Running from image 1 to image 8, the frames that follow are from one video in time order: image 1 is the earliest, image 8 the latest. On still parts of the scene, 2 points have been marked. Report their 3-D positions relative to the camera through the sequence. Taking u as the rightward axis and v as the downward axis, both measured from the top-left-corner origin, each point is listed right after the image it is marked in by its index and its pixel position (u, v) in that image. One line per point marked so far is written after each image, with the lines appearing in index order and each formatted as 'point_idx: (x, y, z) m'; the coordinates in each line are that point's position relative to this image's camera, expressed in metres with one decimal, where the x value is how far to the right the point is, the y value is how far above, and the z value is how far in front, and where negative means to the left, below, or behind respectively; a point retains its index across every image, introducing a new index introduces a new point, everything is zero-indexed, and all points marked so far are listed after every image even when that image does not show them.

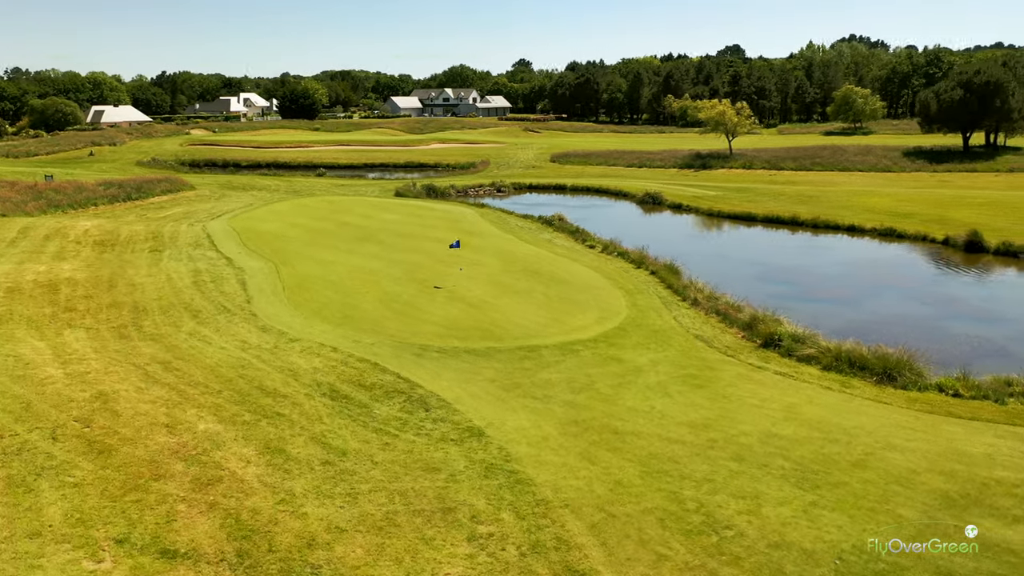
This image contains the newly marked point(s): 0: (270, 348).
0: (-5.3, -1.4, +18.1) m
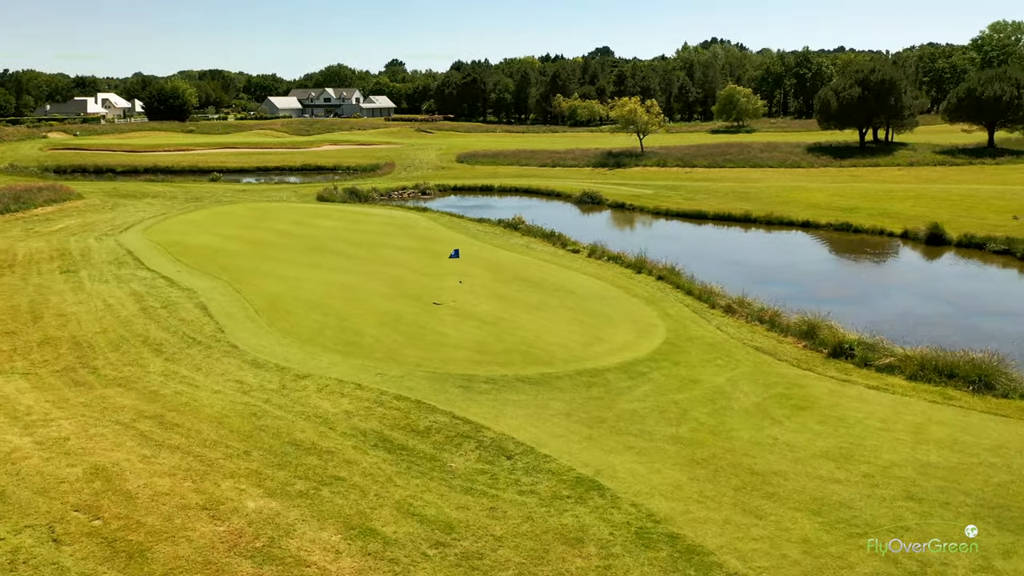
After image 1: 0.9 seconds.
0: (-4.2, -1.9, +14.9) m
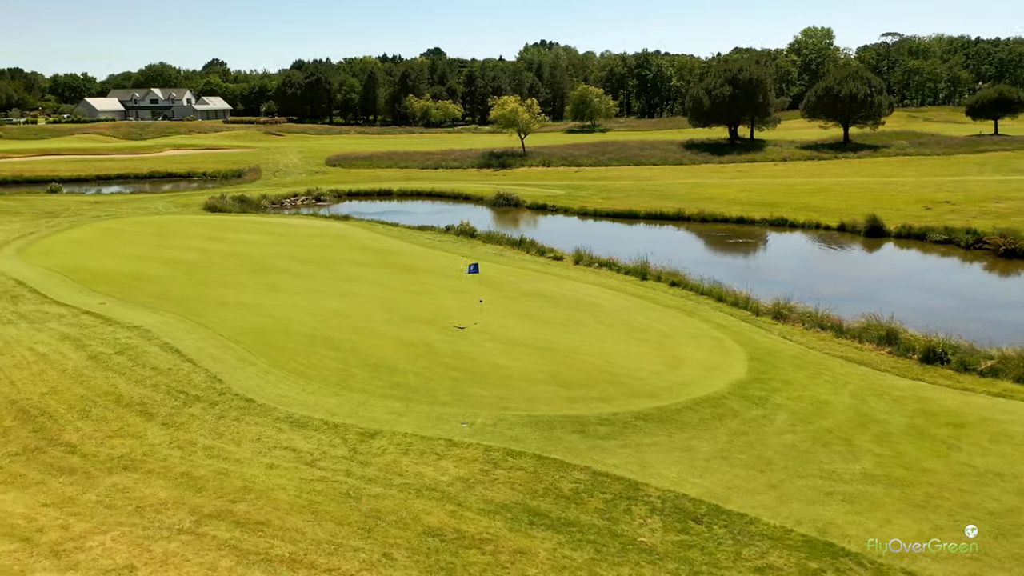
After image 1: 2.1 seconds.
0: (-2.2, -2.4, +11.6) m
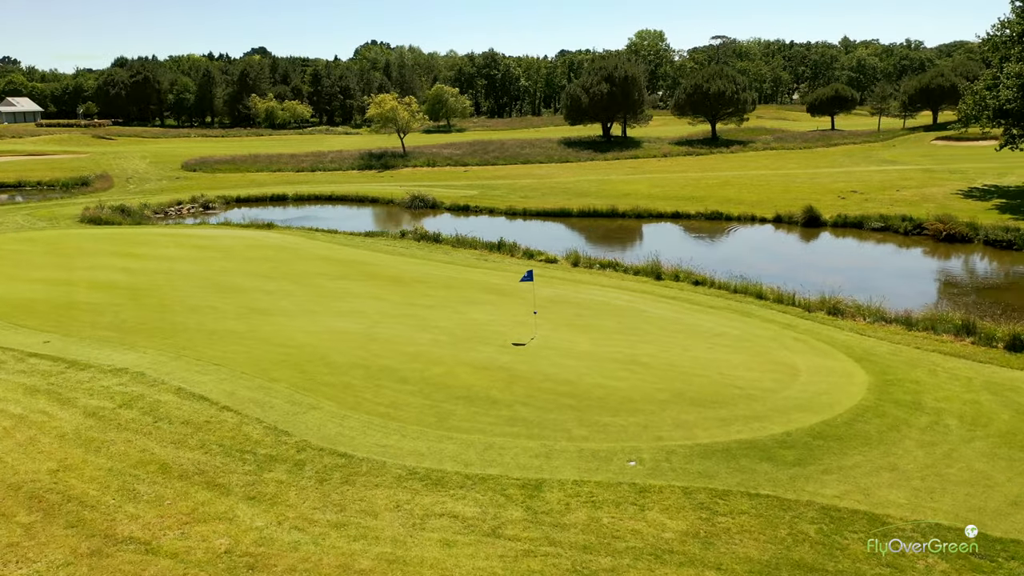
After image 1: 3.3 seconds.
0: (+0.3, -2.6, +9.3) m
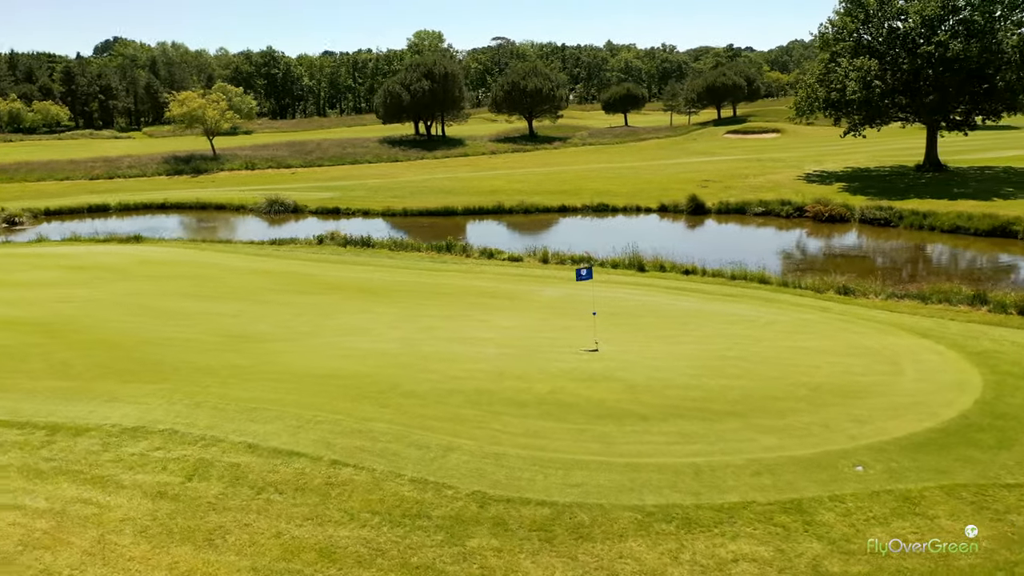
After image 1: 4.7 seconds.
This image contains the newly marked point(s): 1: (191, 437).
0: (+3.2, -2.5, +7.9) m
1: (-4.0, -1.8, +10.0) m
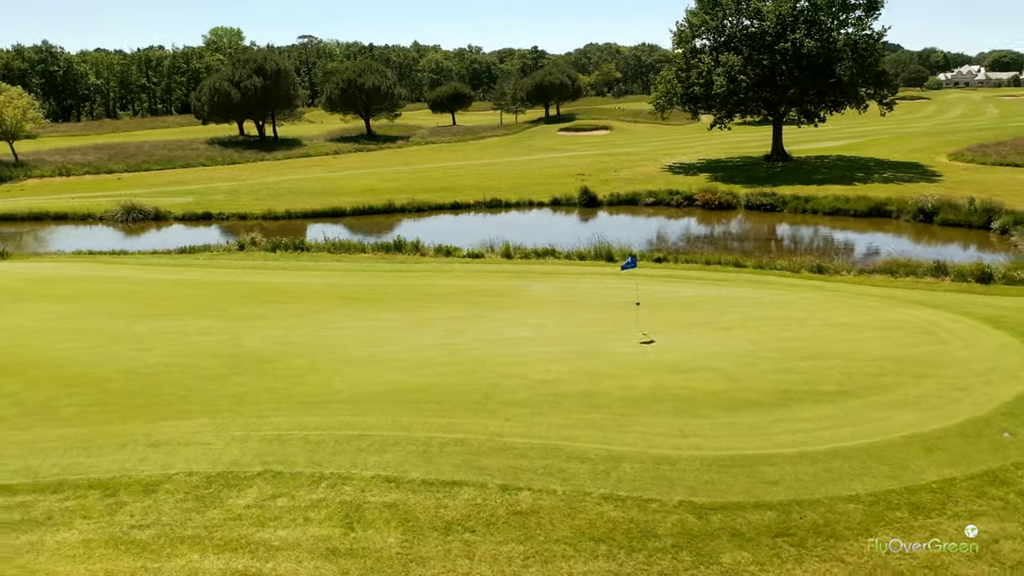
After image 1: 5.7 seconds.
0: (+5.4, -2.2, +7.9) m
1: (-2.1, -1.9, +8.2) m
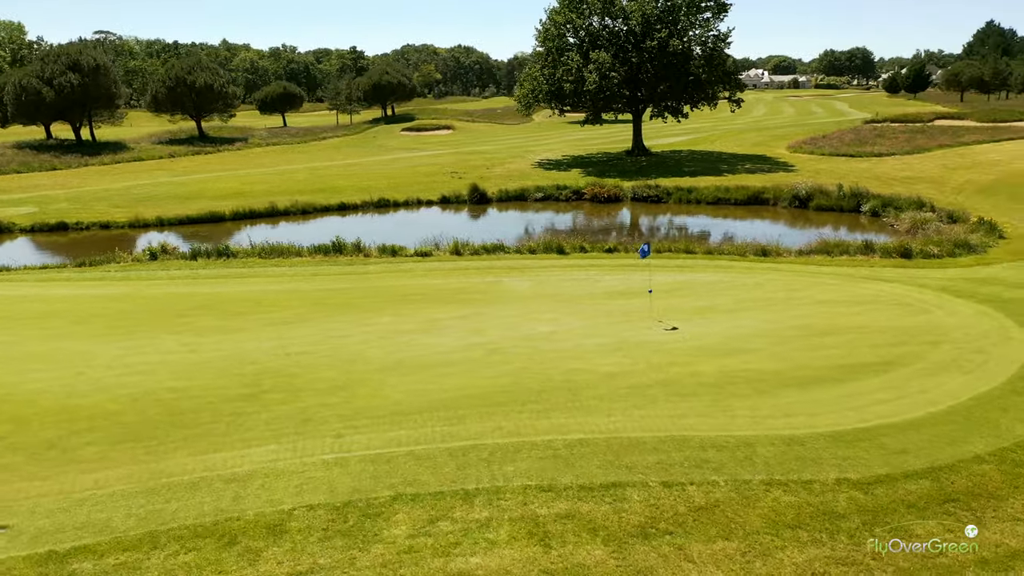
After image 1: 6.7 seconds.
0: (+6.8, -1.7, +8.6) m
1: (-0.6, -1.9, +7.3) m
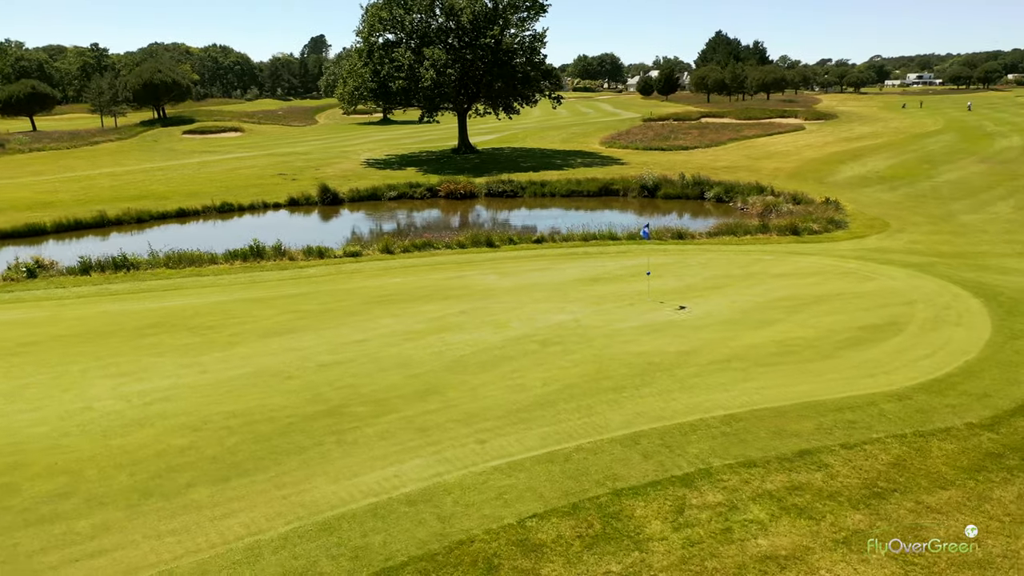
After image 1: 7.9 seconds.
0: (+8.0, -1.1, +10.2) m
1: (+1.3, -1.7, +6.9) m
